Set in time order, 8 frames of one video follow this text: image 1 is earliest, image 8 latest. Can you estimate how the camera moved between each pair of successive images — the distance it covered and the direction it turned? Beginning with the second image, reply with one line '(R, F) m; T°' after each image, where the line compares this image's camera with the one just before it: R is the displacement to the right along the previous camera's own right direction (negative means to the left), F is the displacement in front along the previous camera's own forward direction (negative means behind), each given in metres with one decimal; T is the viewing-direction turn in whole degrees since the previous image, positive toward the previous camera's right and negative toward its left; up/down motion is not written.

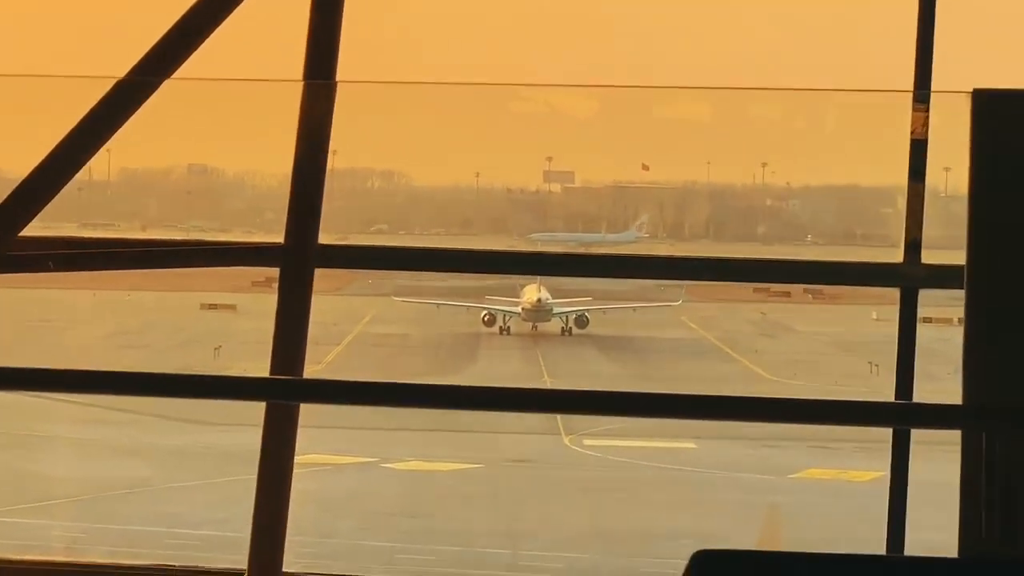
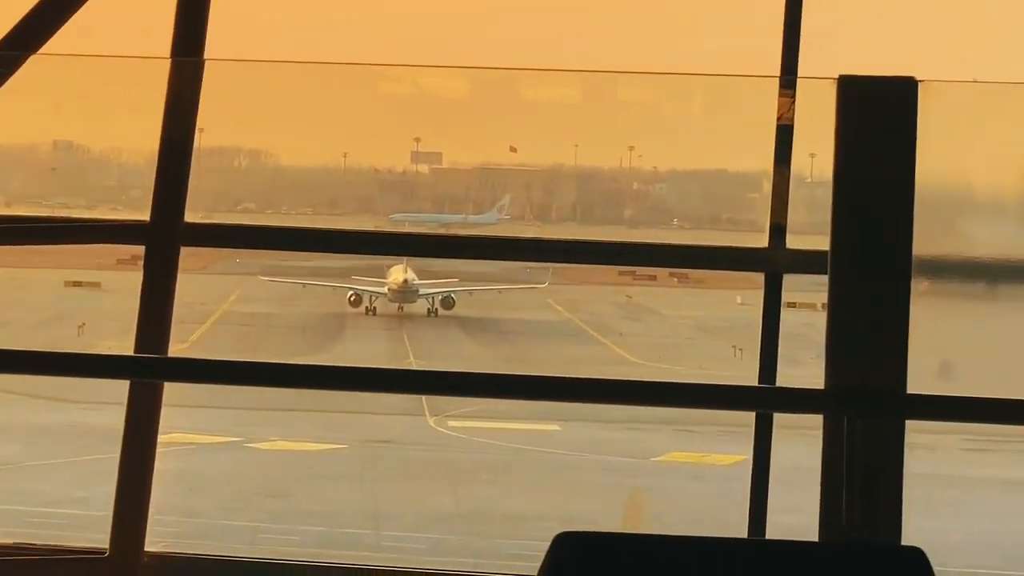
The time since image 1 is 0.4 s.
(+0.2, 0.0) m; +1°
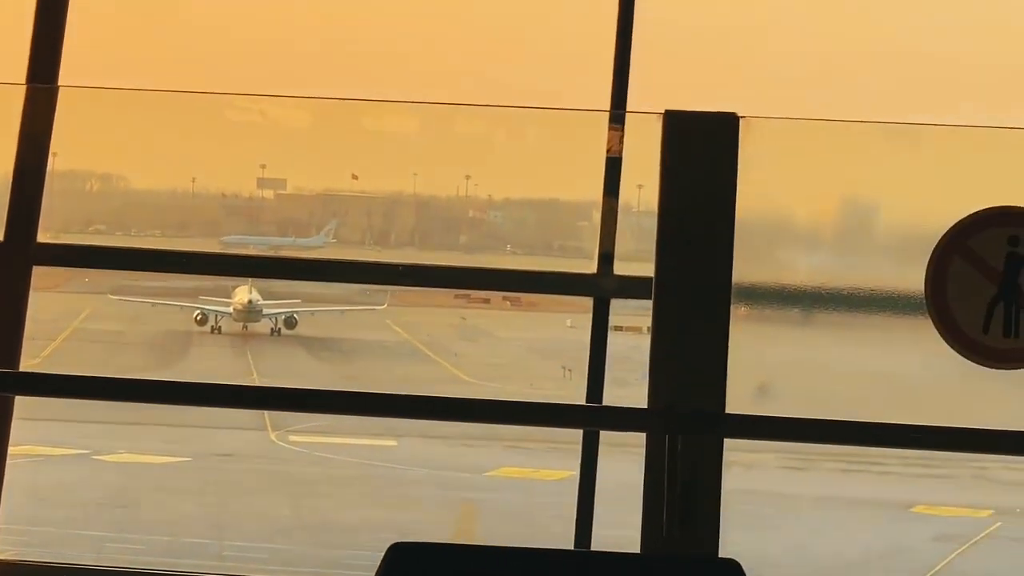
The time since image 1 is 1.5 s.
(+0.2, -0.1) m; +2°
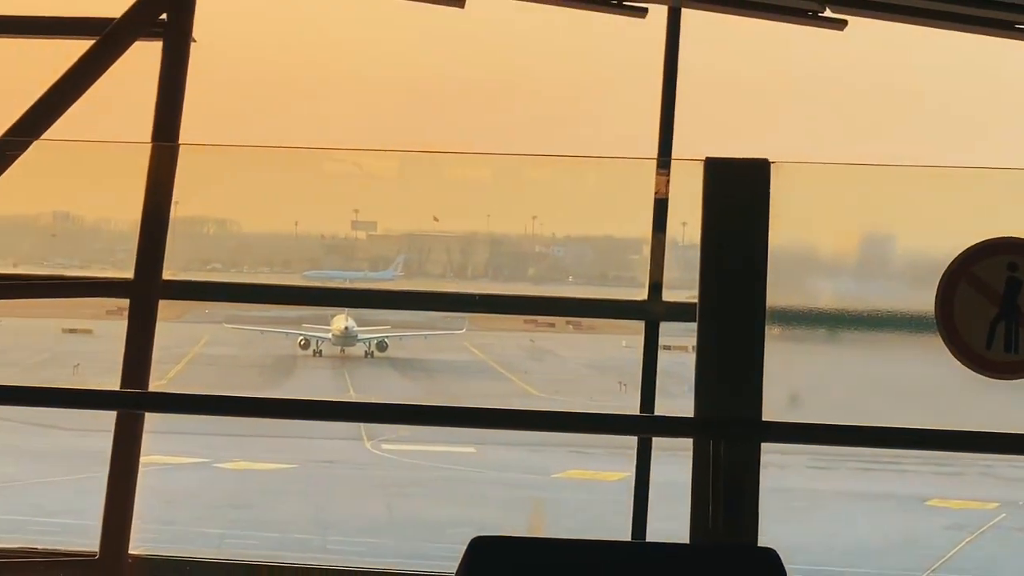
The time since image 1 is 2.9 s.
(-0.1, -0.4) m; -1°
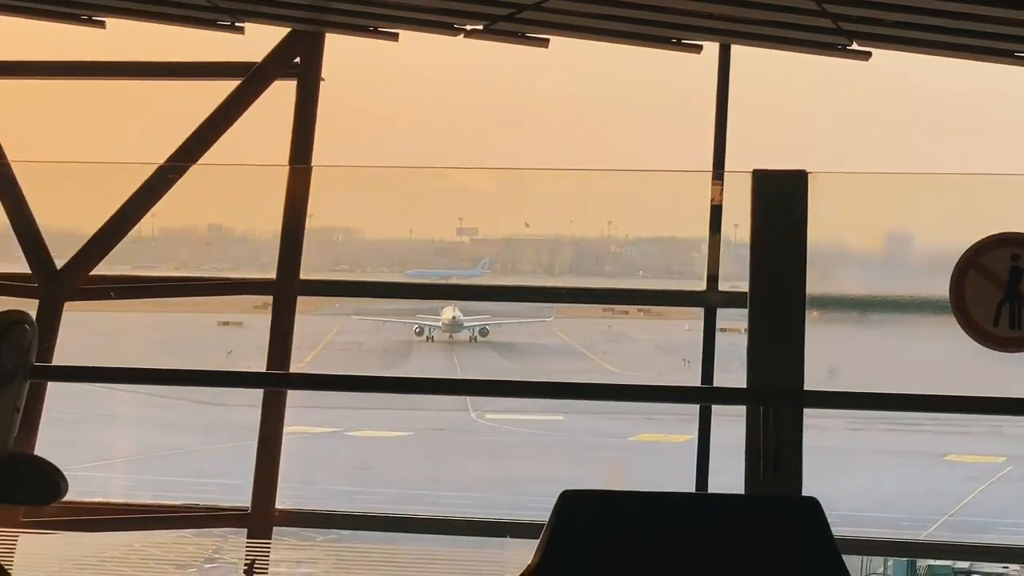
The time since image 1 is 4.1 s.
(-0.1, -0.7) m; -1°
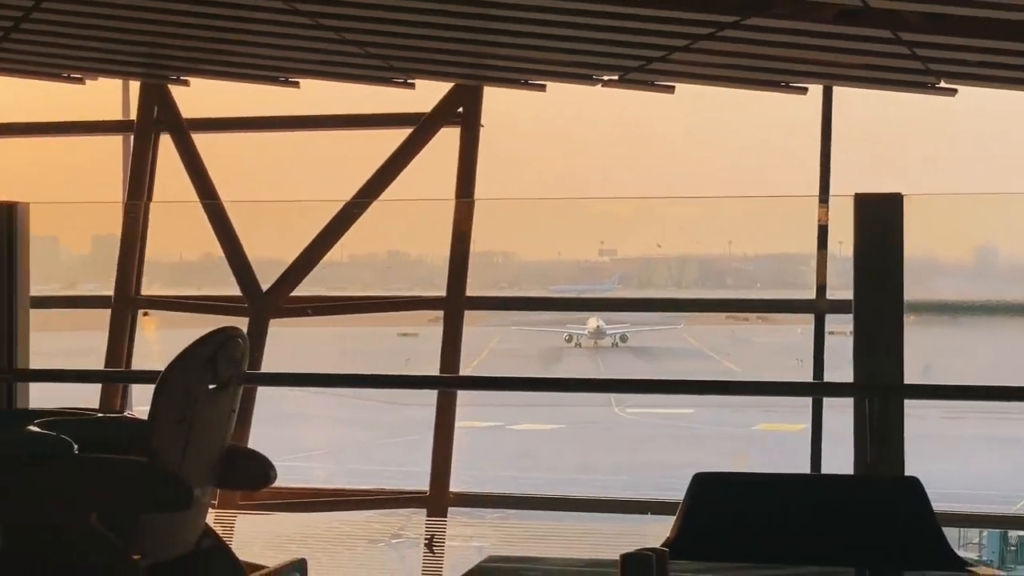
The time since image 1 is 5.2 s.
(-0.1, -0.7) m; -4°
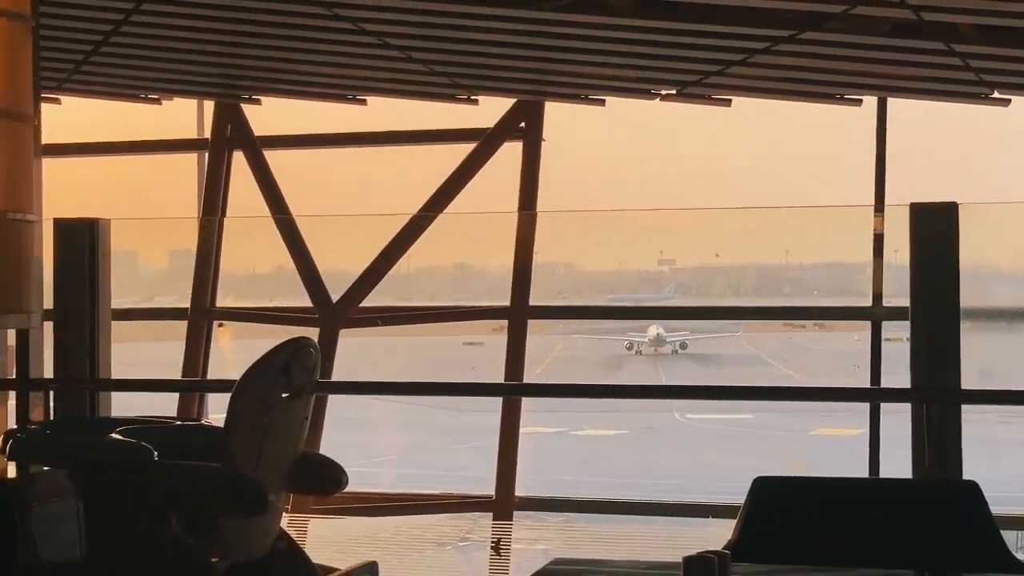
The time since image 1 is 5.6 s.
(0.0, -0.1) m; -2°
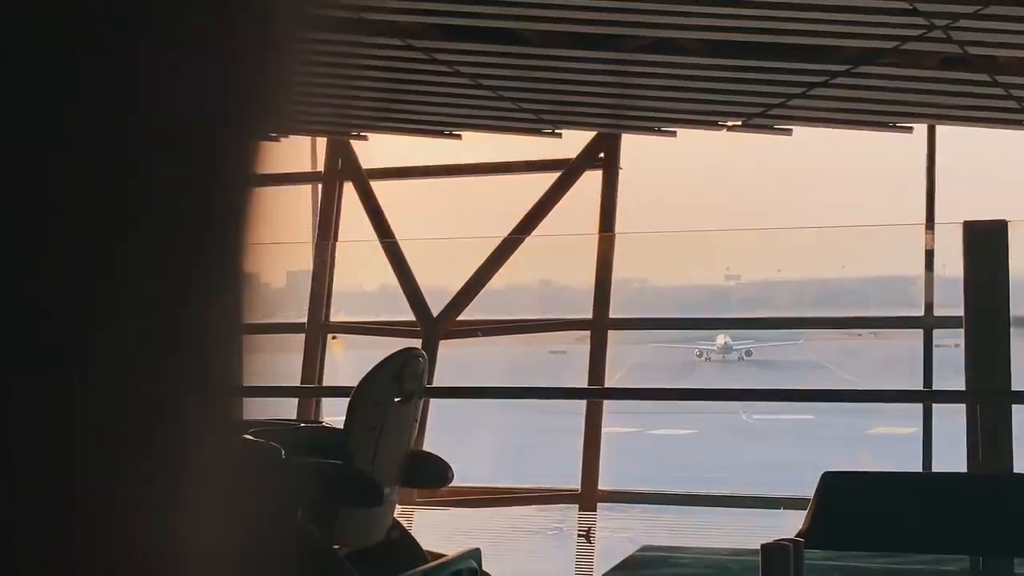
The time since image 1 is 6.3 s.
(+0.1, -0.6) m; -4°
